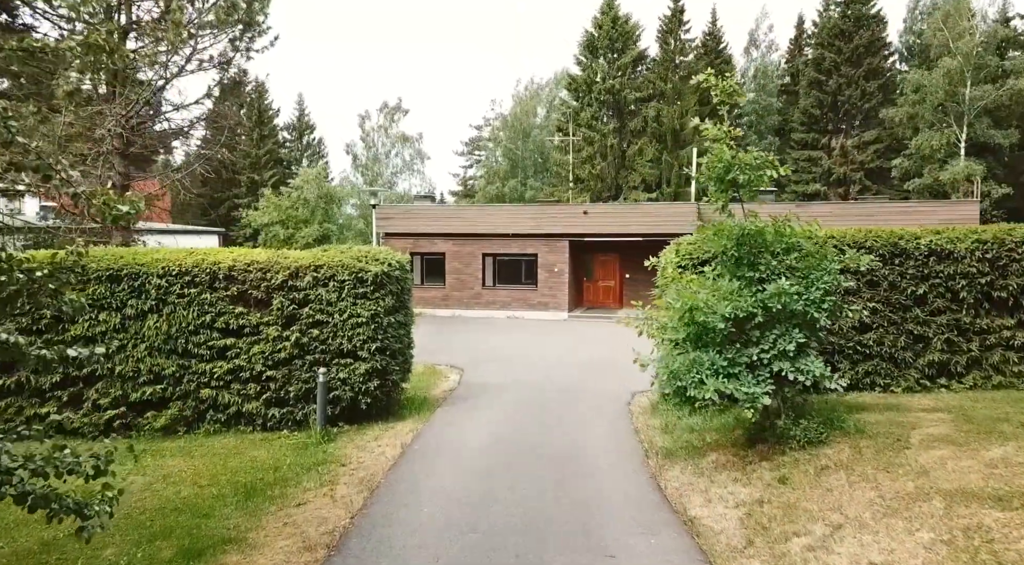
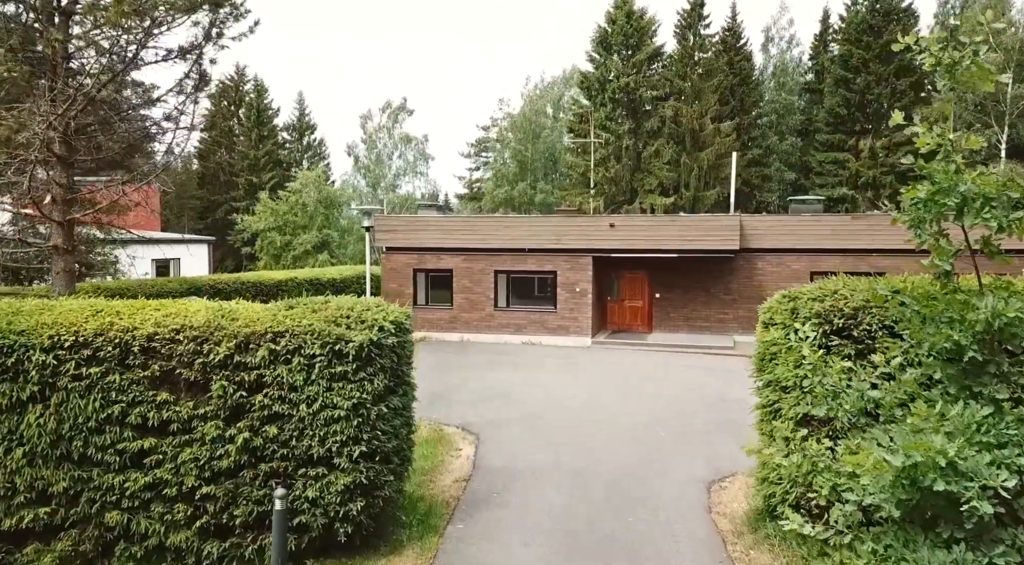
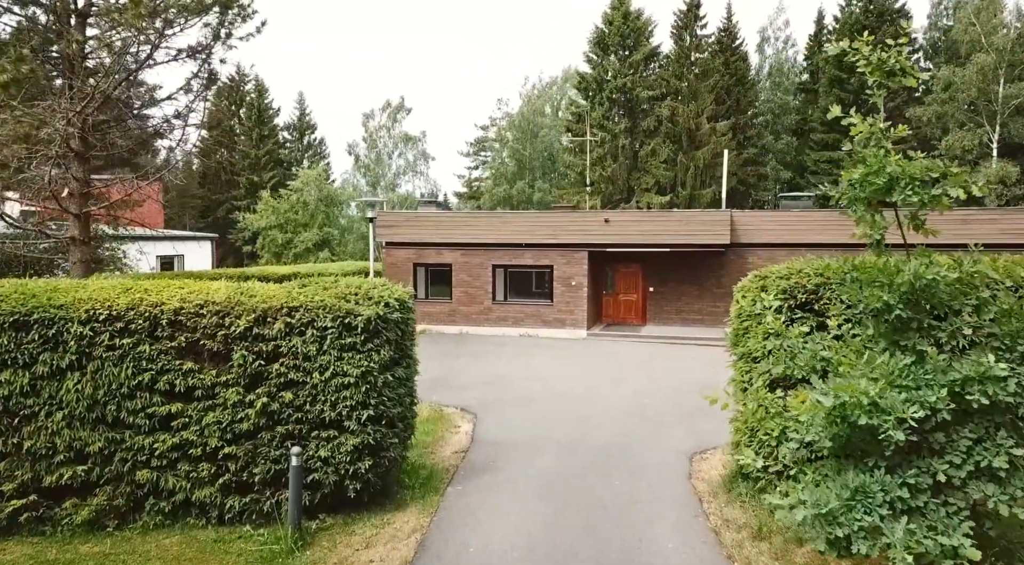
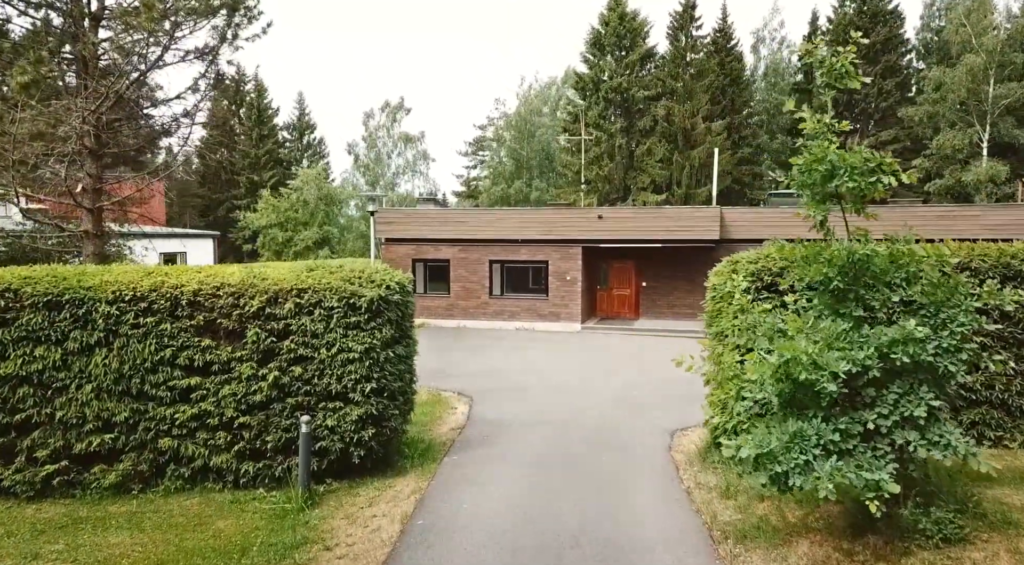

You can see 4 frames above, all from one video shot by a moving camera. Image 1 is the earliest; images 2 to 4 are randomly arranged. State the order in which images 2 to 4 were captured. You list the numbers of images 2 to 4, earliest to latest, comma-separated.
4, 3, 2
